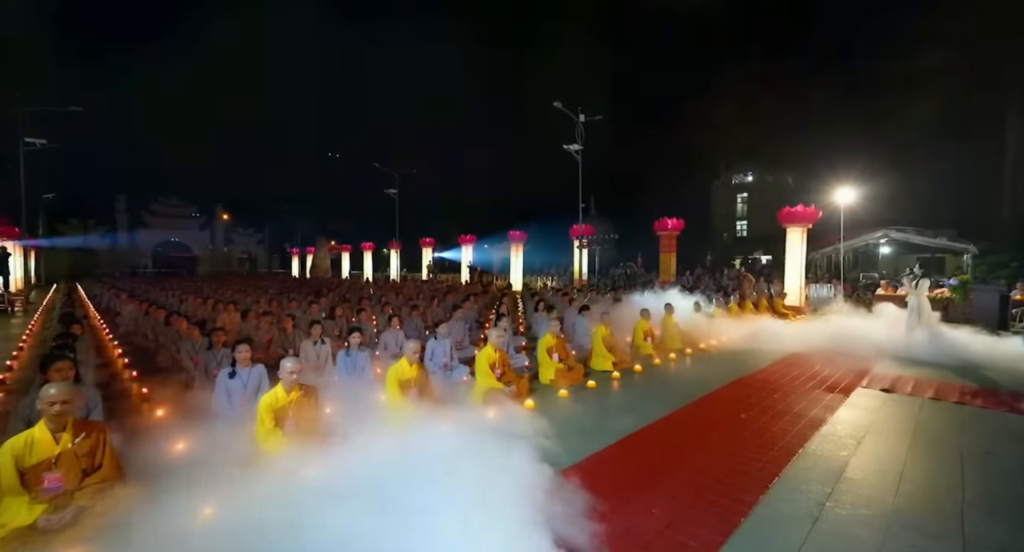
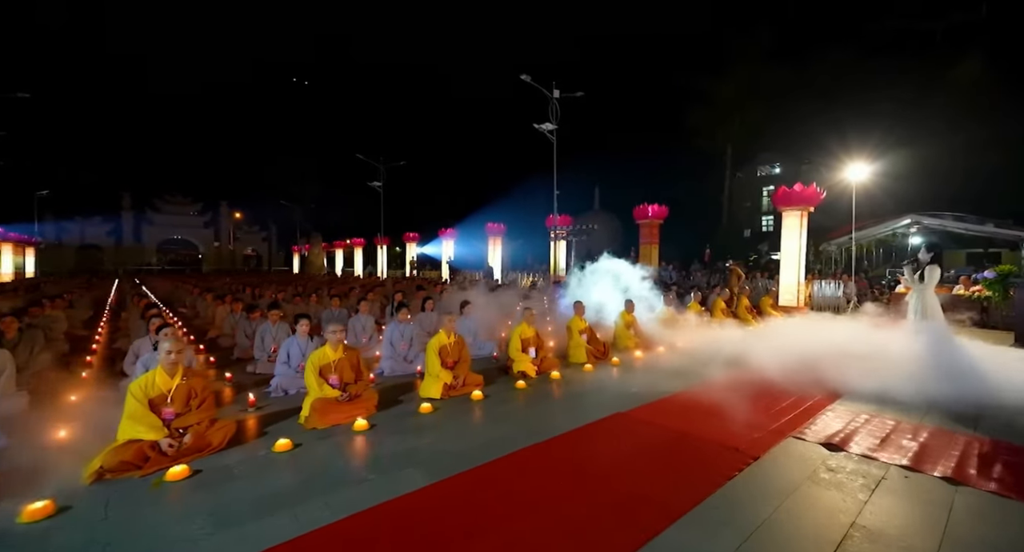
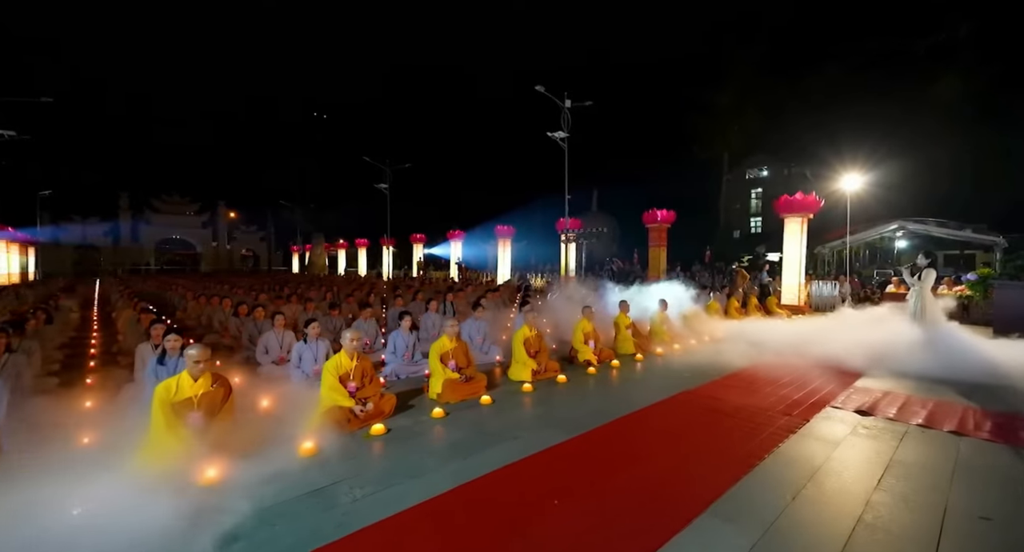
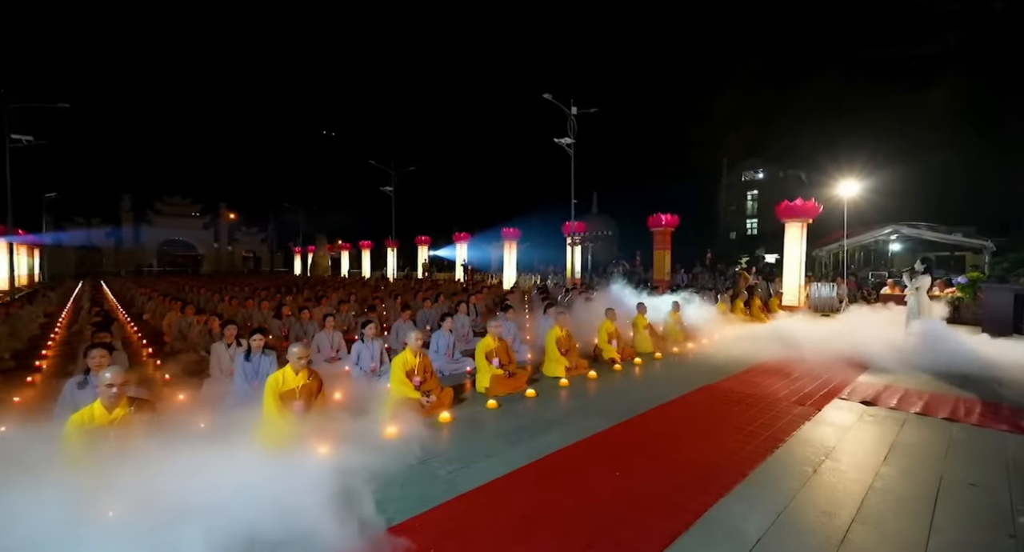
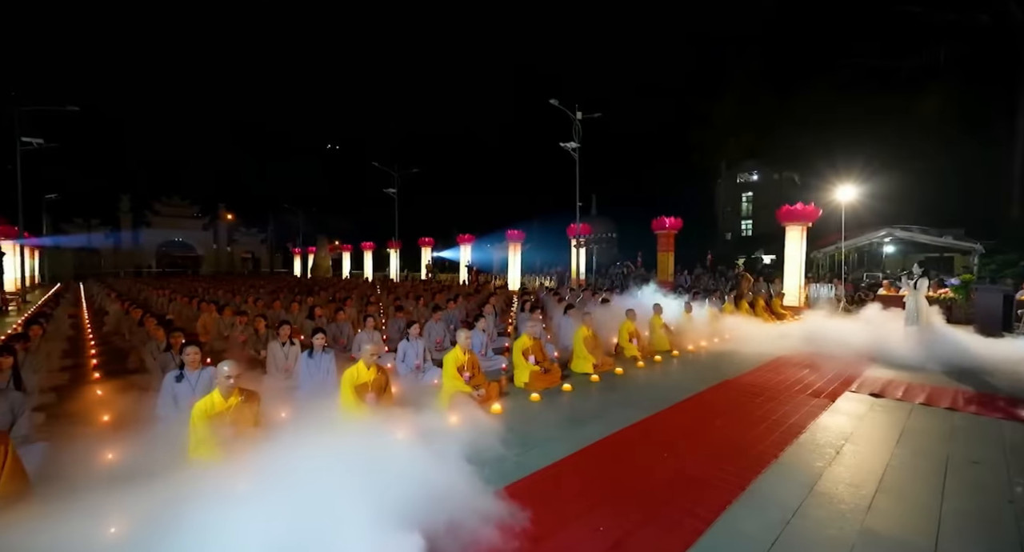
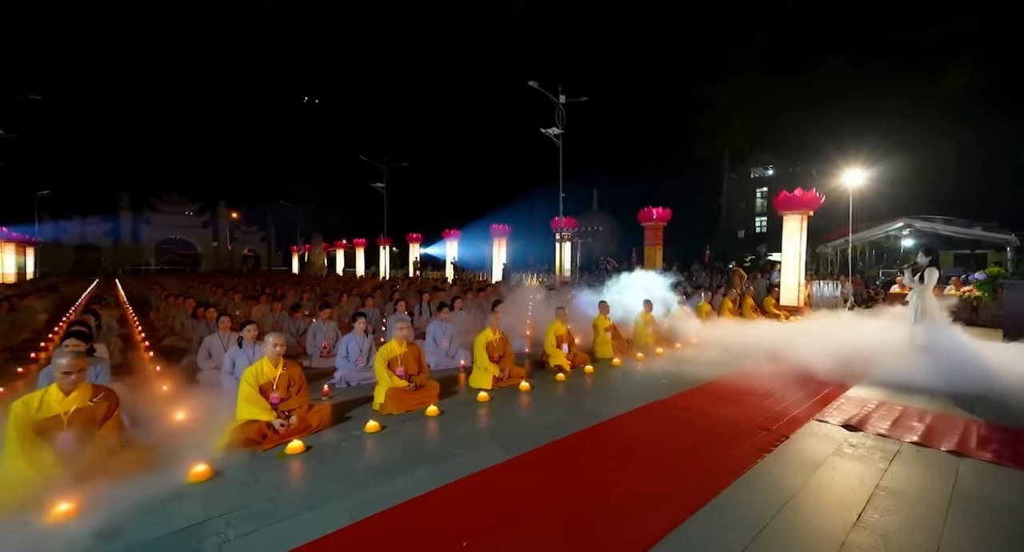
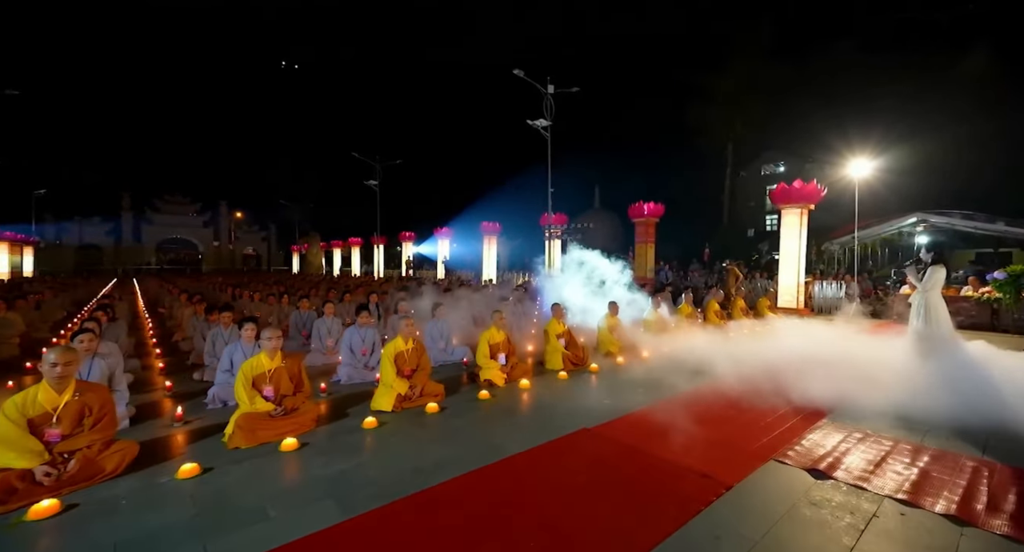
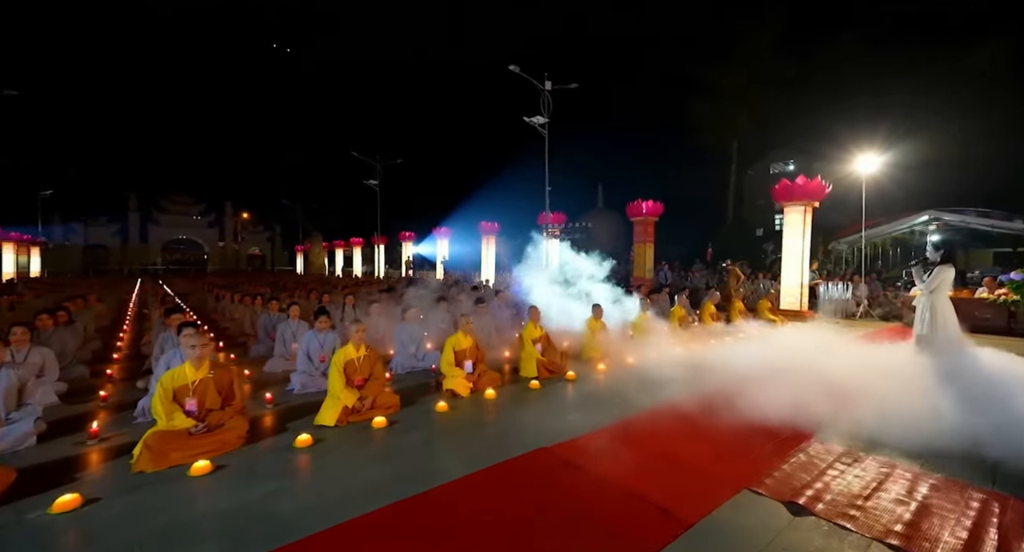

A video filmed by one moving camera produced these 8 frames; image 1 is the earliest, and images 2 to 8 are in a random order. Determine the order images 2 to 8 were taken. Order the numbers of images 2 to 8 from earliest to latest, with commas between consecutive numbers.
5, 4, 3, 6, 2, 7, 8
